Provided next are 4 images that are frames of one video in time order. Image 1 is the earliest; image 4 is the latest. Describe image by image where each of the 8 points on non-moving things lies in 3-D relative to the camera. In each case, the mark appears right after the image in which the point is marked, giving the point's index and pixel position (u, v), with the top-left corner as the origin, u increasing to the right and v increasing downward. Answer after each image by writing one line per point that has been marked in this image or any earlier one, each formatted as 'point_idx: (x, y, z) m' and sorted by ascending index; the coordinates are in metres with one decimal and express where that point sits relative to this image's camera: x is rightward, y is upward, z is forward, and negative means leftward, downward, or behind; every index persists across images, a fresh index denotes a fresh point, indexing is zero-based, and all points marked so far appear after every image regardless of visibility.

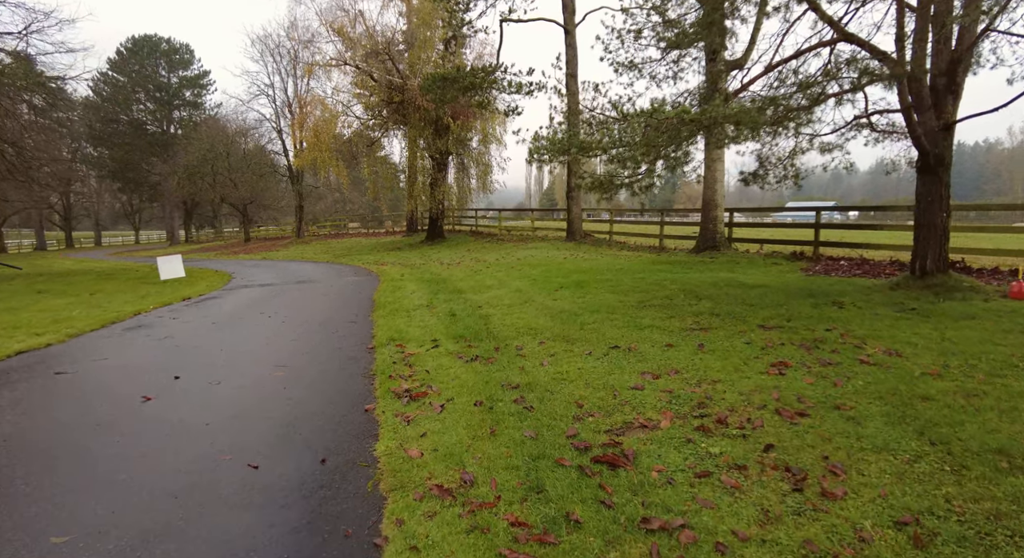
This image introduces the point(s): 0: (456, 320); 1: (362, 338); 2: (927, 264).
0: (-0.8, -0.6, +8.7) m
1: (-2.0, -0.8, +7.5) m
2: (+6.7, +0.2, +9.3) m
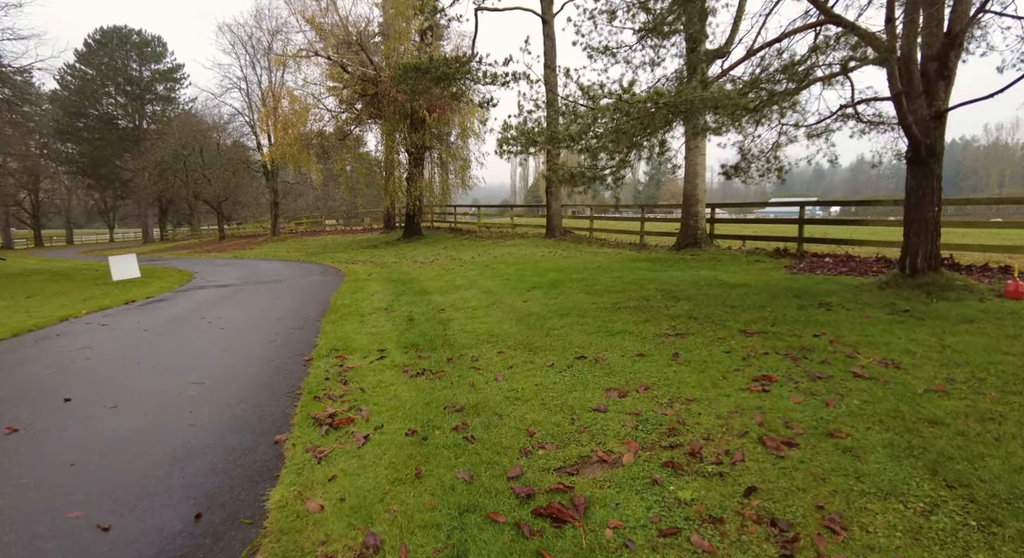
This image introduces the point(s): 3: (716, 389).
0: (-1.4, -0.6, +7.9) m
1: (-2.5, -0.8, +6.7) m
2: (+6.2, +0.3, +8.8) m
3: (+1.6, -0.9, +4.6) m
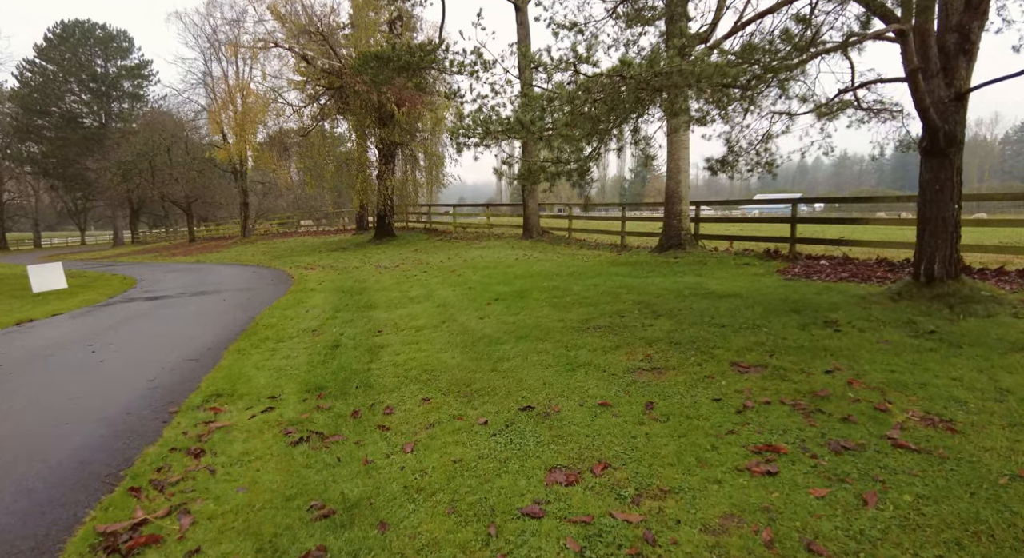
0: (-2.0, -0.9, +6.5) m
1: (-3.1, -1.0, +5.3) m
2: (+5.5, +0.1, +7.5) m
3: (+1.1, -1.1, +3.2) m
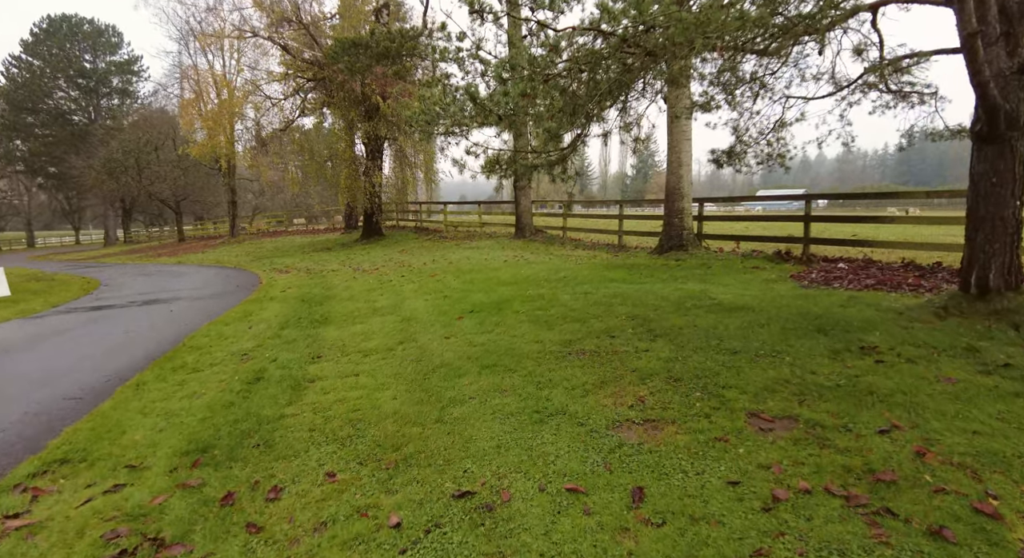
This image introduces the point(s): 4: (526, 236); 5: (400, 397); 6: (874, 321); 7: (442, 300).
0: (-2.4, -1.0, +5.2) m
1: (-3.5, -1.2, +4.0) m
2: (+5.2, 0.0, +6.2) m
3: (+0.7, -1.2, +1.9) m
4: (+0.4, +1.5, +19.8) m
5: (-1.0, -1.0, +4.8) m
6: (+4.0, -0.5, +6.4) m
7: (-1.2, -0.4, +9.8) m
